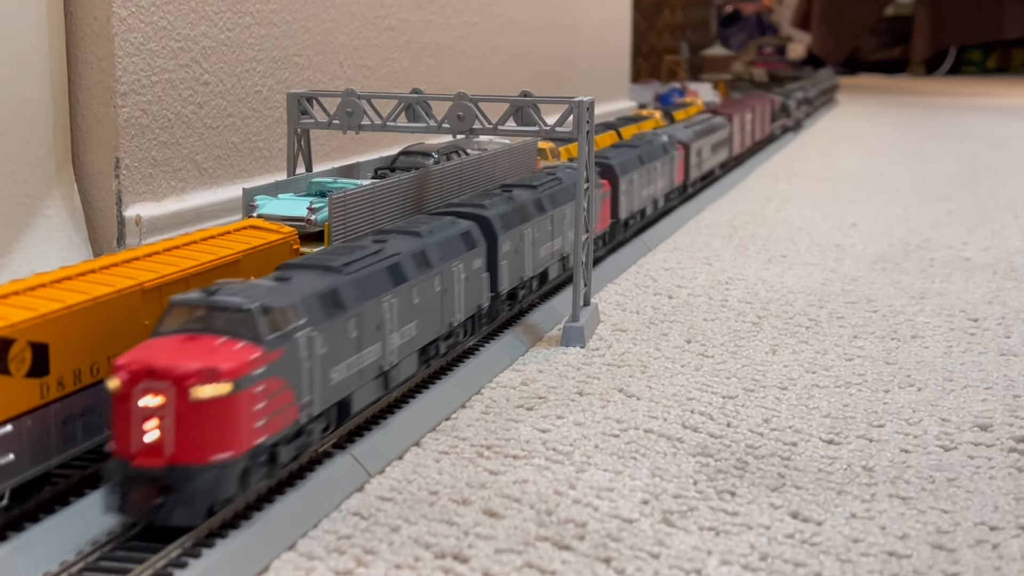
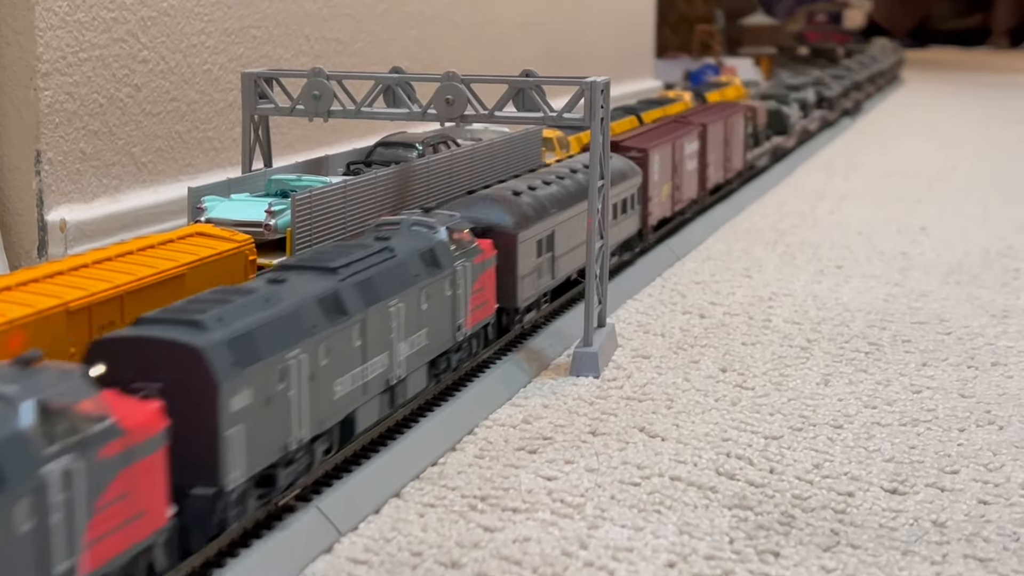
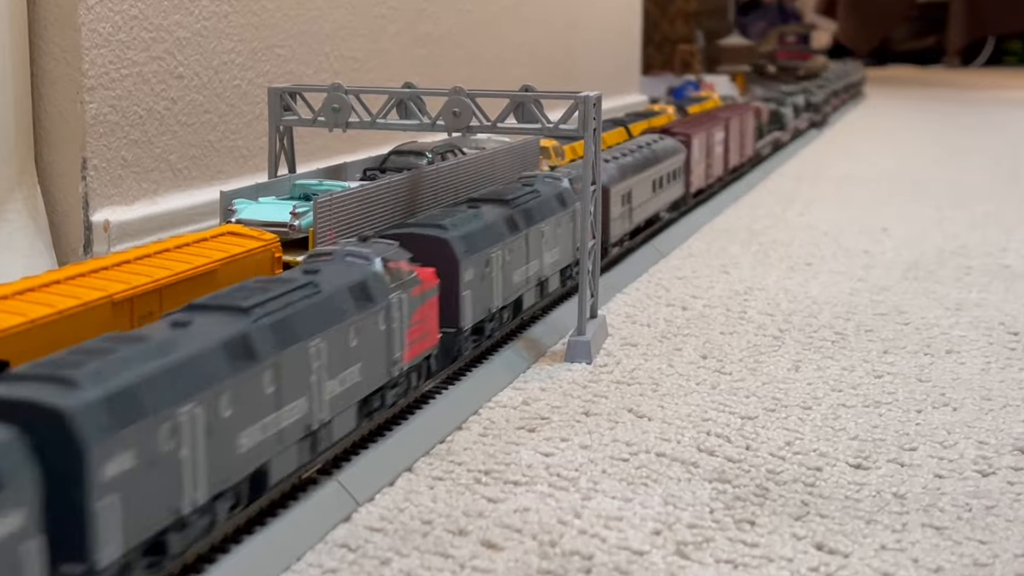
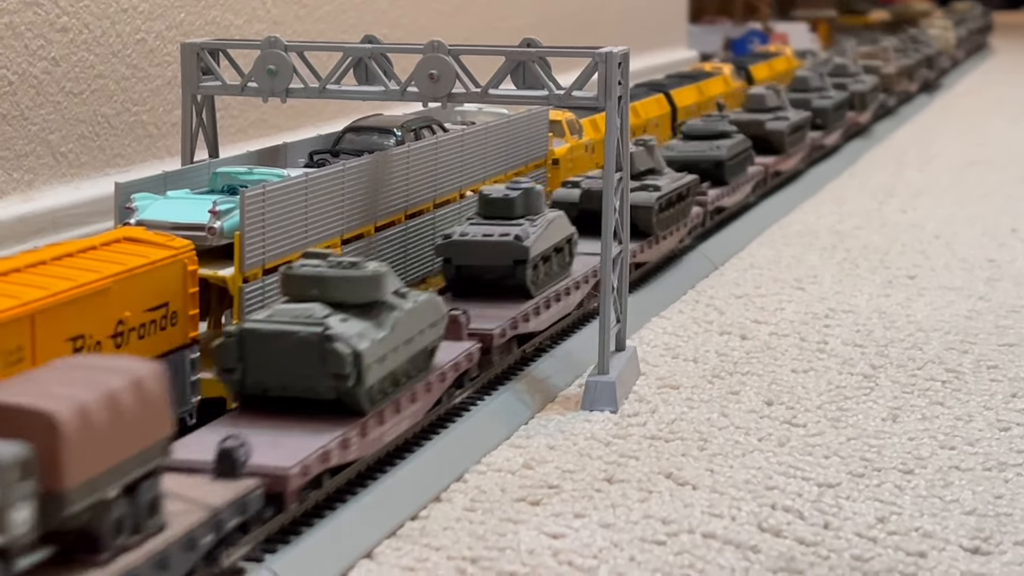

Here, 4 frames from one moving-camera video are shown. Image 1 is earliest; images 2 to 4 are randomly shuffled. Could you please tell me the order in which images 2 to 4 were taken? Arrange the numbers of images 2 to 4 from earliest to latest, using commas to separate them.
3, 2, 4
